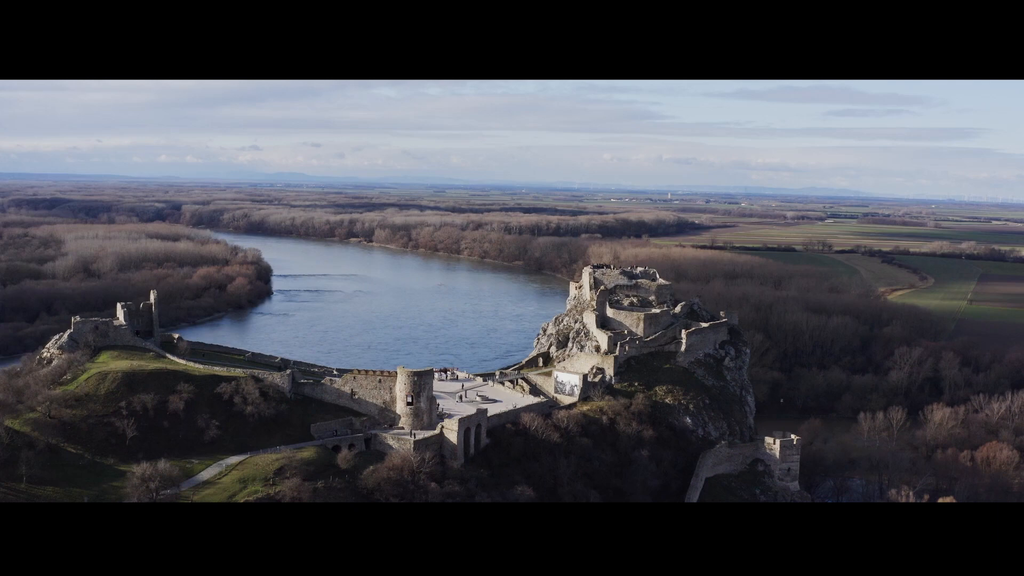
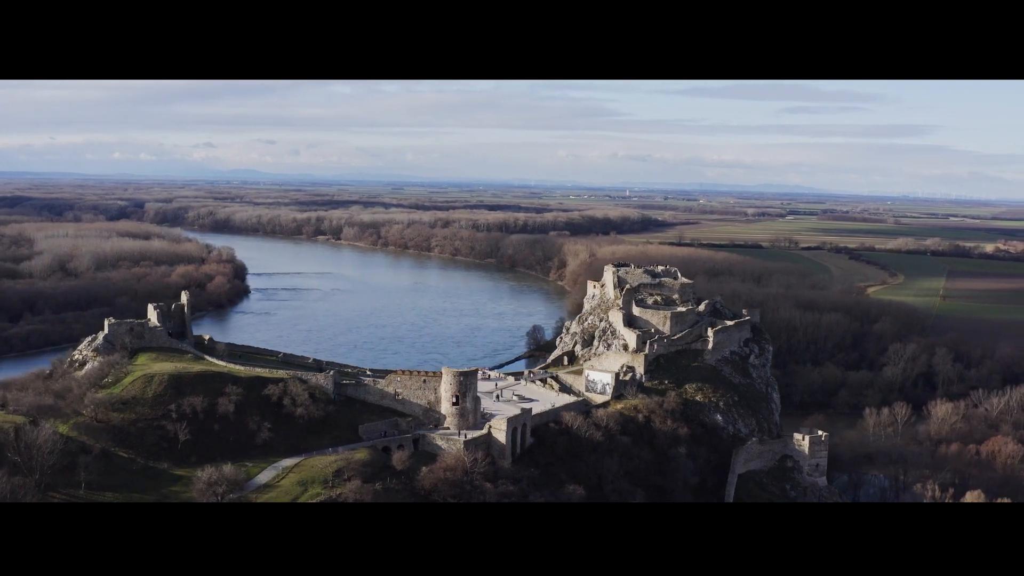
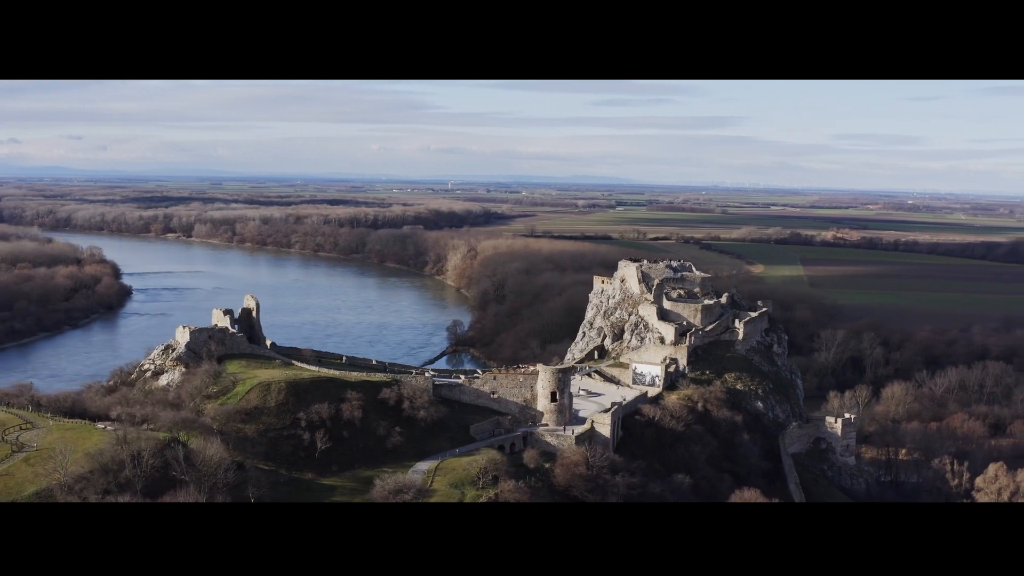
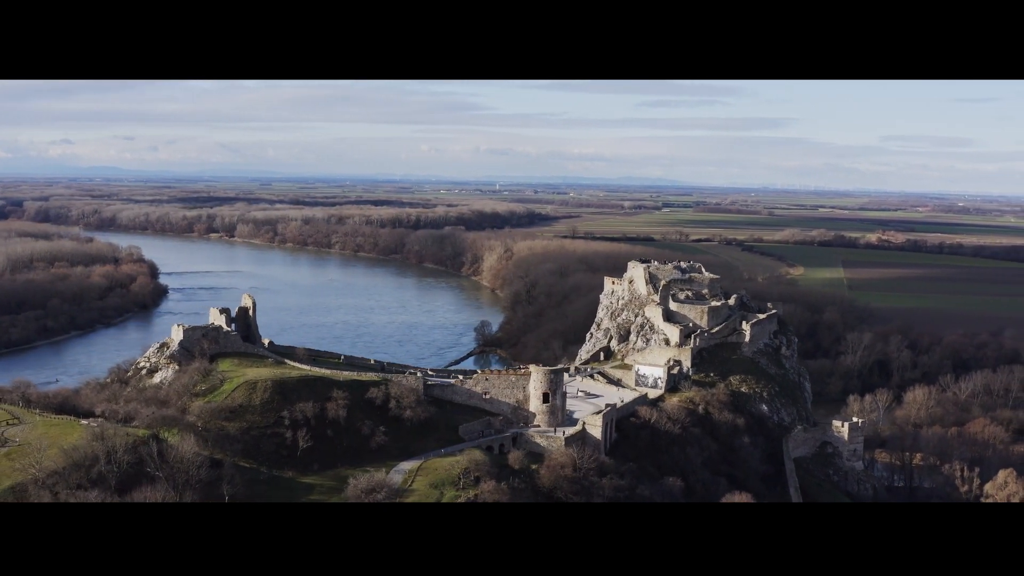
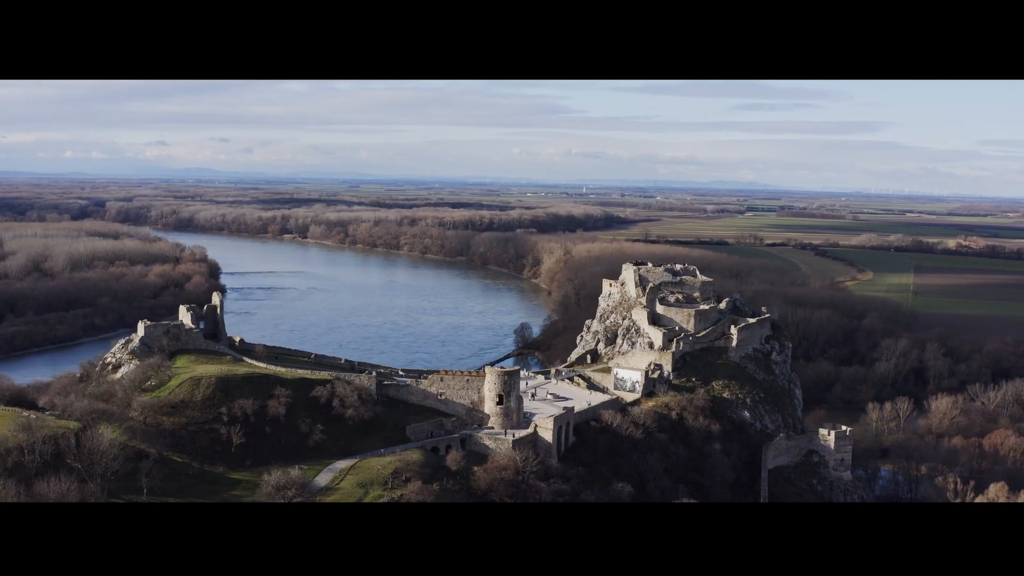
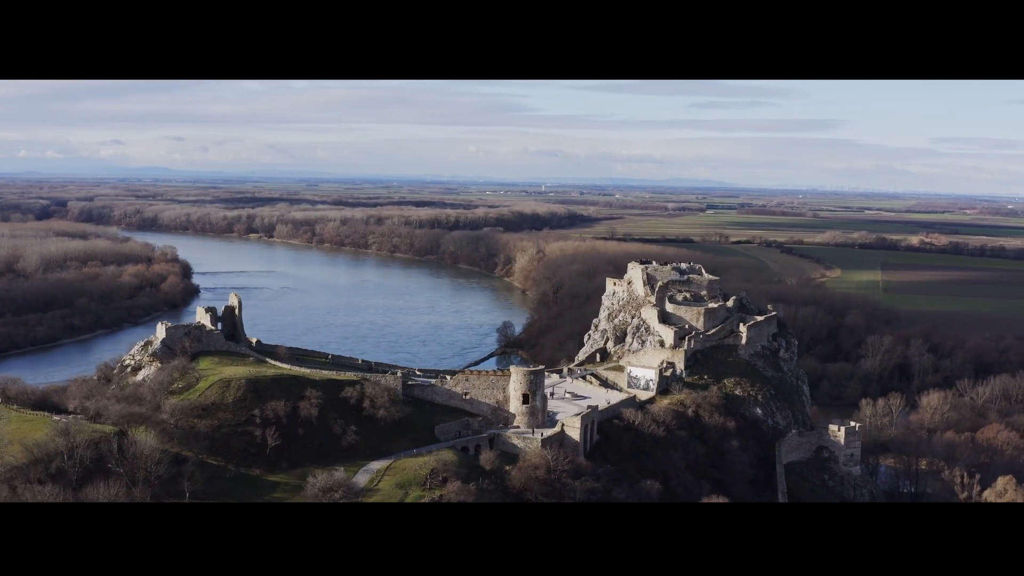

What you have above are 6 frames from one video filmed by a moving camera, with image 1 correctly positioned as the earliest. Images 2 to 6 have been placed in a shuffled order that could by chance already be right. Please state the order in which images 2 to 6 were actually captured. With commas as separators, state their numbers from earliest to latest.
2, 5, 6, 4, 3
